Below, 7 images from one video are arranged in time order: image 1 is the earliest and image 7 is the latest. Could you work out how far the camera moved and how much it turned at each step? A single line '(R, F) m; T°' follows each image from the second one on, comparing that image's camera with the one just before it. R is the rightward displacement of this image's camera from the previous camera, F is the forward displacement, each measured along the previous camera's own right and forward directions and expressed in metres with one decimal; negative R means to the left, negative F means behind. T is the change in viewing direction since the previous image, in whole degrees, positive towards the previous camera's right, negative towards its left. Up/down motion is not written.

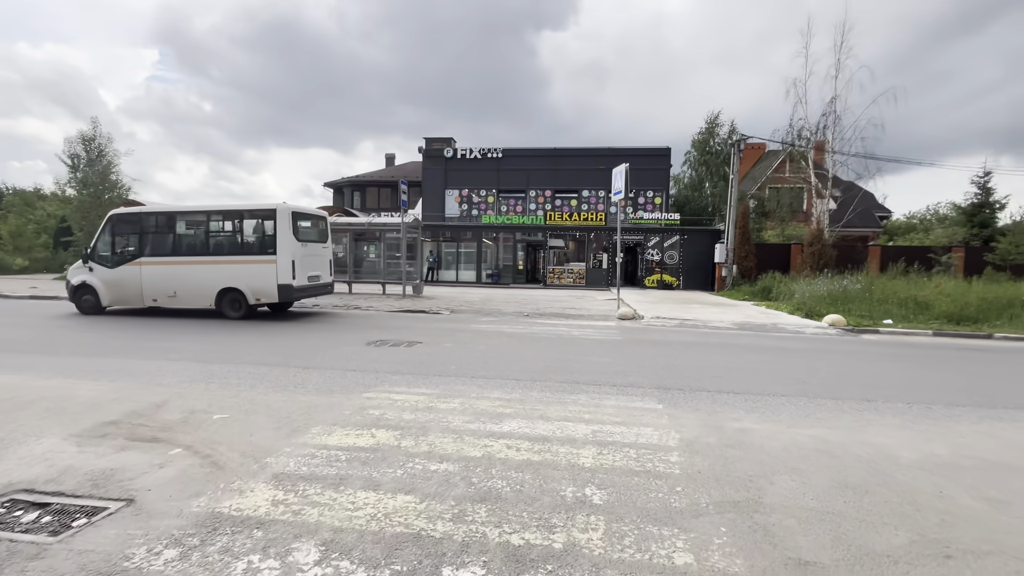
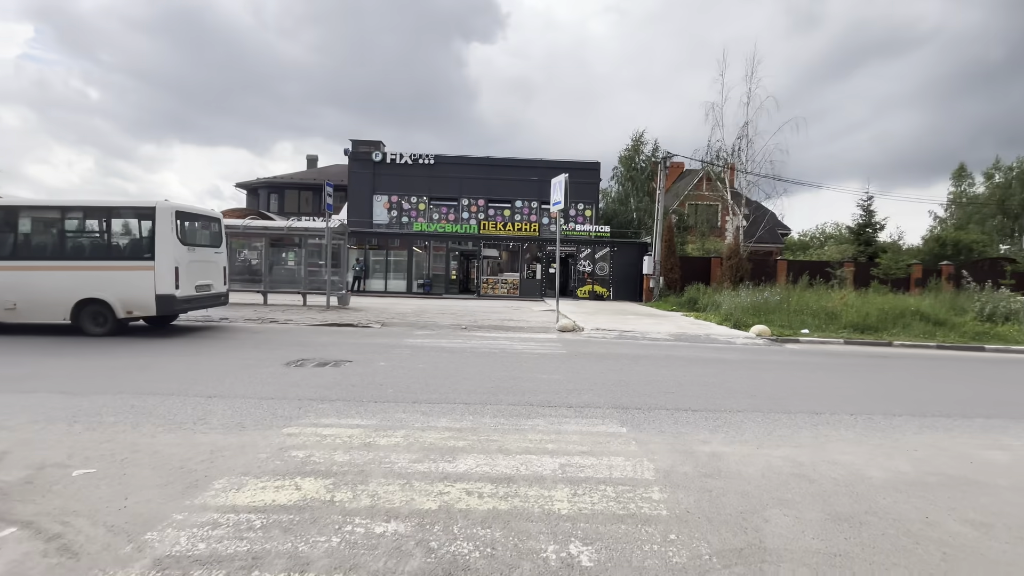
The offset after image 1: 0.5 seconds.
(-0.2, +0.6) m; +9°
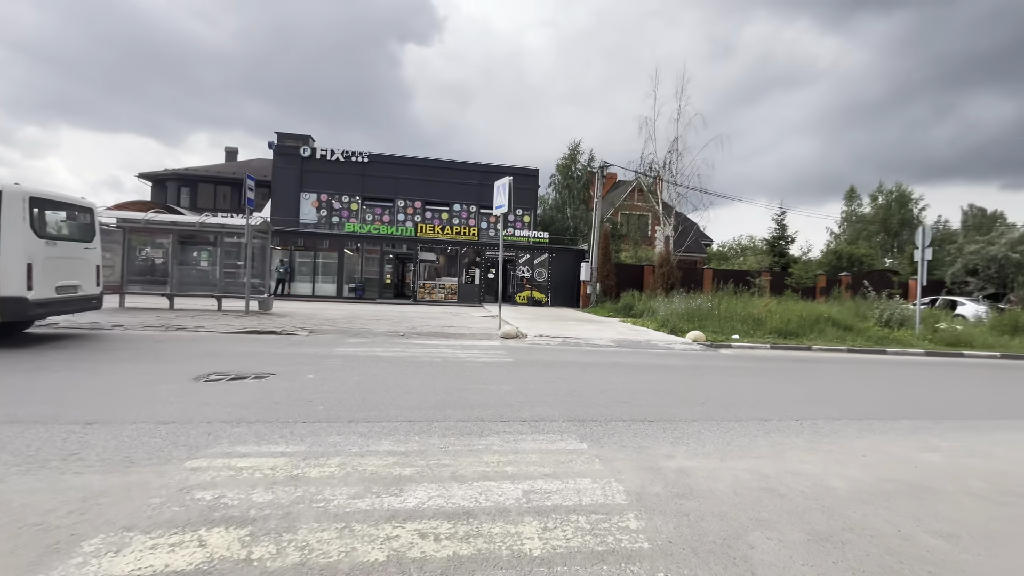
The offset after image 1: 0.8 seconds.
(-0.2, +0.4) m; +8°
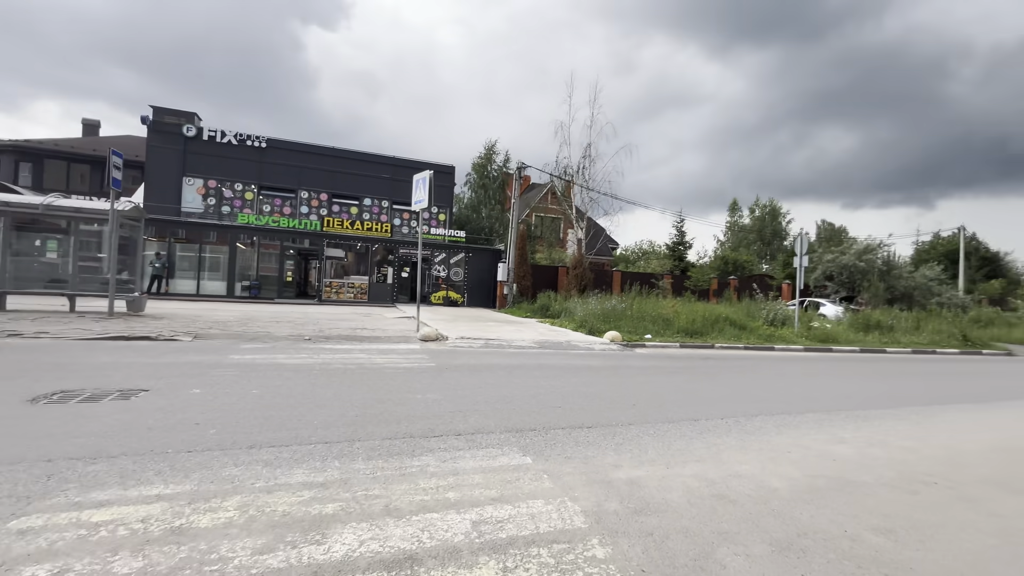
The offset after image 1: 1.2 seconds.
(-0.2, +0.5) m; +11°
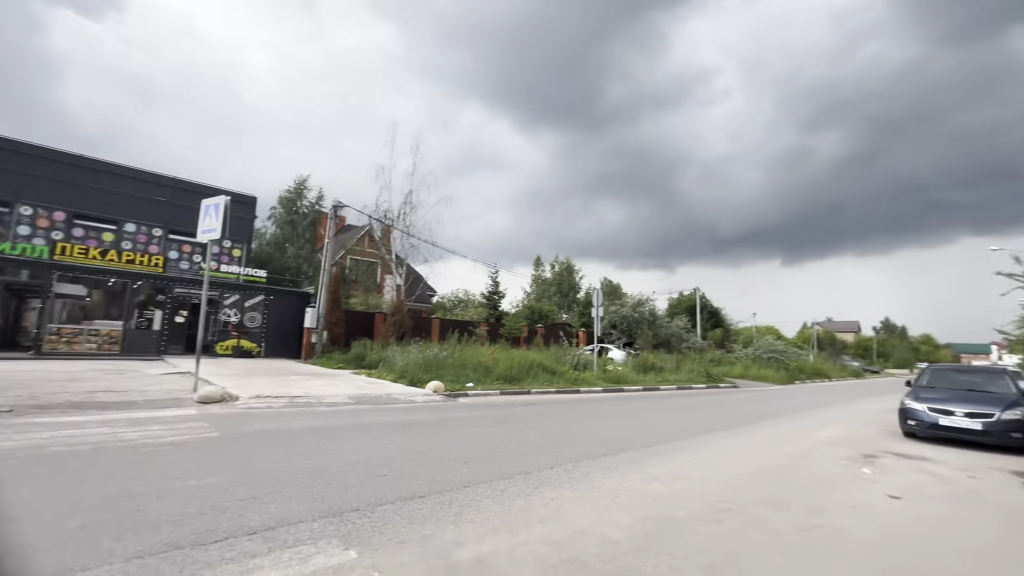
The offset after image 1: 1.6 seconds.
(-0.1, +0.5) m; +23°
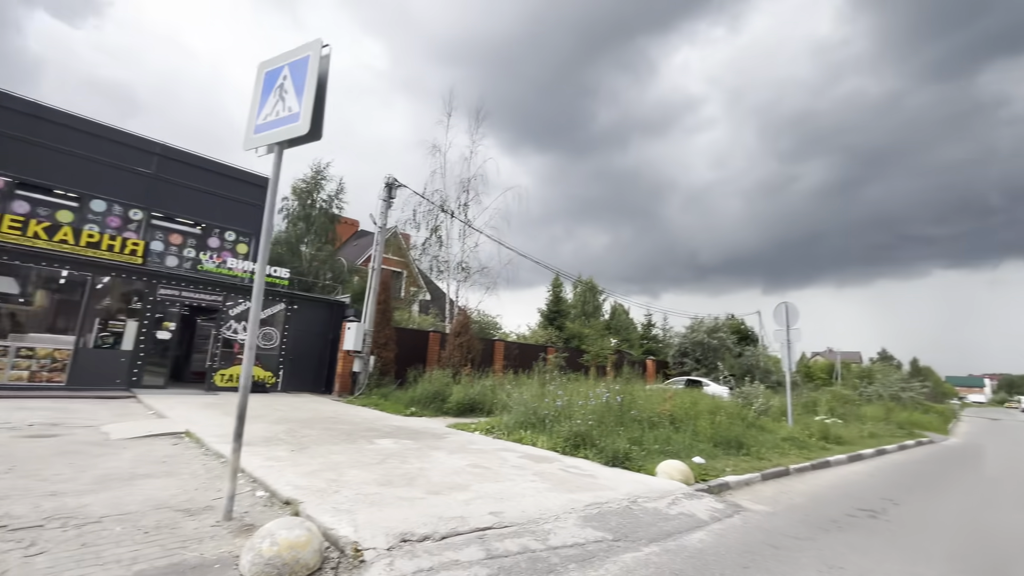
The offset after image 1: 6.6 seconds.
(-4.8, +5.9) m; +2°
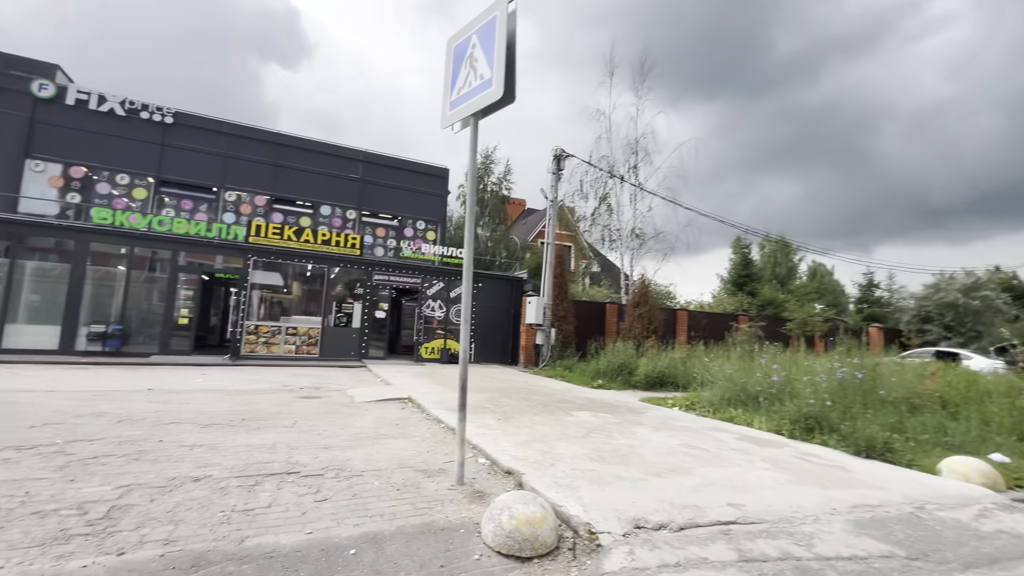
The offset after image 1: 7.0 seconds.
(-0.5, +0.4) m; -20°
